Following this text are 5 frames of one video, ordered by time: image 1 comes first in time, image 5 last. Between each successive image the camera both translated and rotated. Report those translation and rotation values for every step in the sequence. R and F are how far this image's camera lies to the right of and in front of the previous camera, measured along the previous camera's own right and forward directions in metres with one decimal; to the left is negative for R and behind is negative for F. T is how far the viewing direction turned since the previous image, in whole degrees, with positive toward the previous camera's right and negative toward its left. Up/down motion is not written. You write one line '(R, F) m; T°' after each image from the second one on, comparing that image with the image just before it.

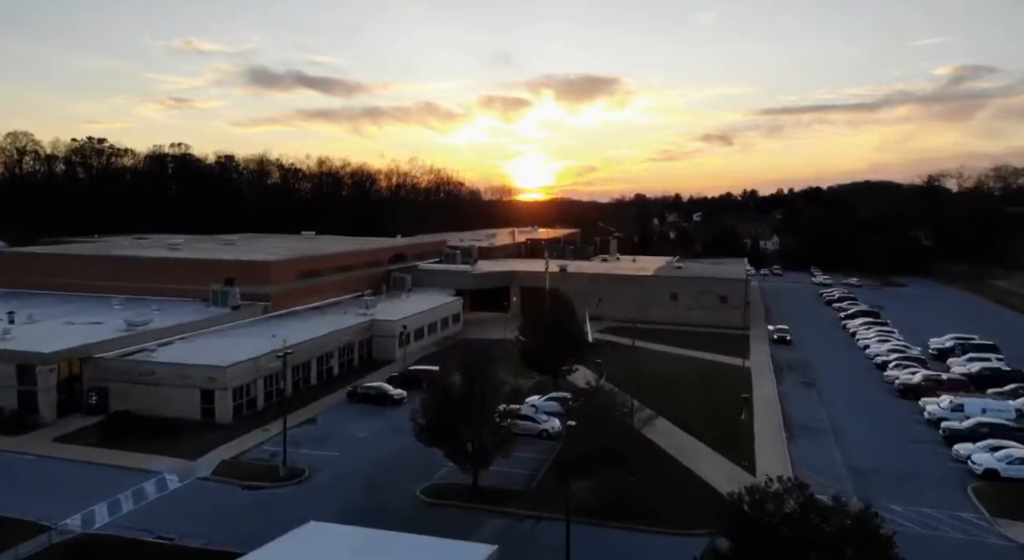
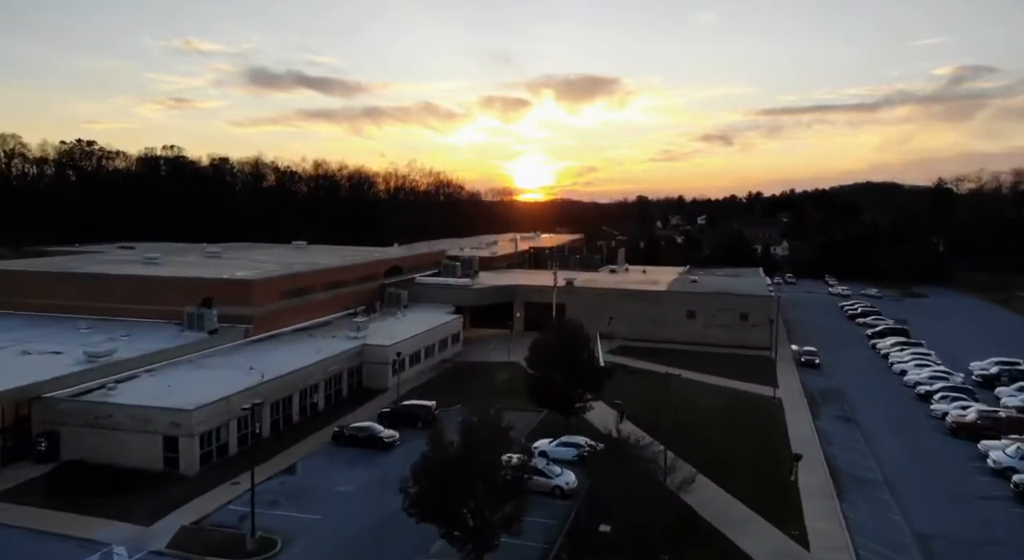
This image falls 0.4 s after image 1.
(-0.1, +1.9) m; 0°
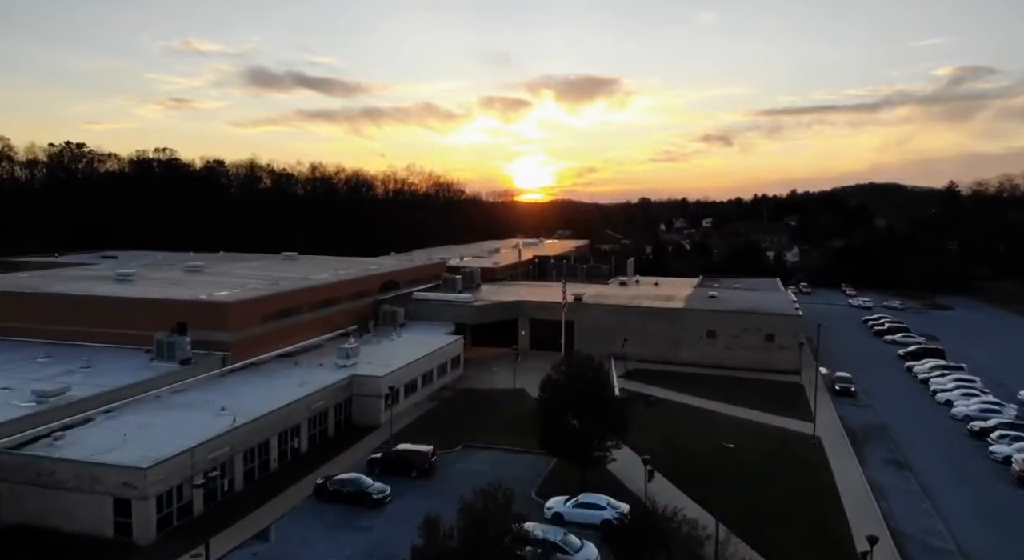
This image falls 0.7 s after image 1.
(-0.2, +2.0) m; 0°
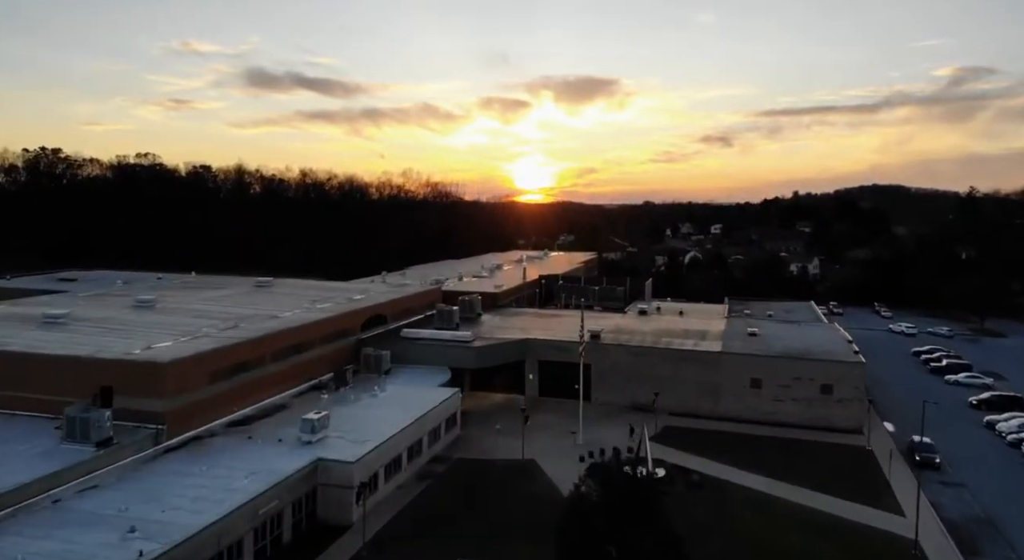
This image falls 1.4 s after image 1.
(-0.2, +3.7) m; 0°
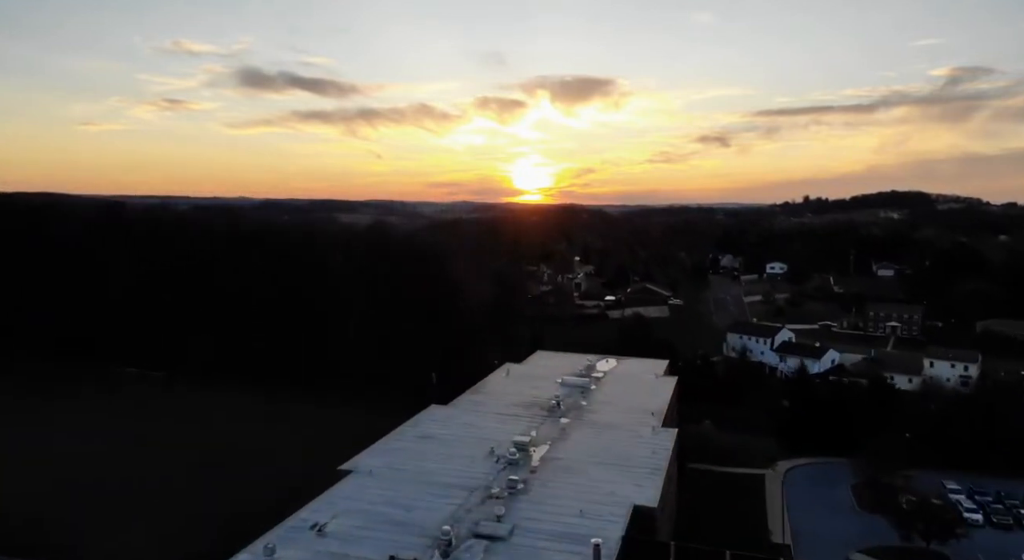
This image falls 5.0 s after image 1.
(-1.2, +19.3) m; 0°
